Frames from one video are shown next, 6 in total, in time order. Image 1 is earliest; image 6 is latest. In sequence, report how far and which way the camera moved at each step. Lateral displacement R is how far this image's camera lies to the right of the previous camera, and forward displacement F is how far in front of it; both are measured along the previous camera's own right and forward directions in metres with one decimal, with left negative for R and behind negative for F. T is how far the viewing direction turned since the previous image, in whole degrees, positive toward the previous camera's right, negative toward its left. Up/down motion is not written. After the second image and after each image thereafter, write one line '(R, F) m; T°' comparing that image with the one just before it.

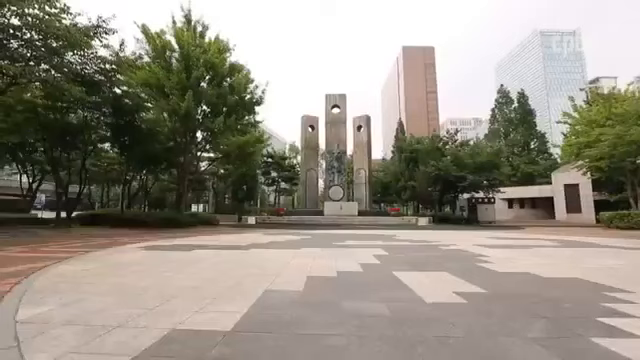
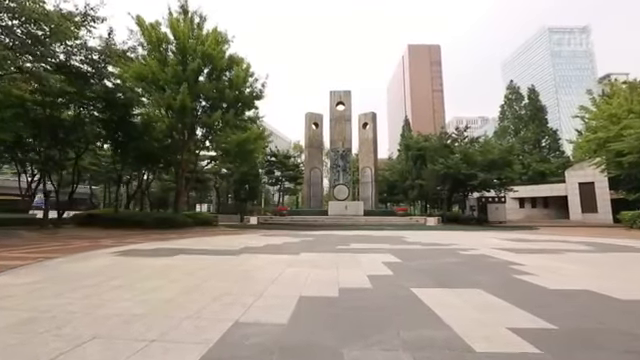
(+0.1, +1.2) m; -1°
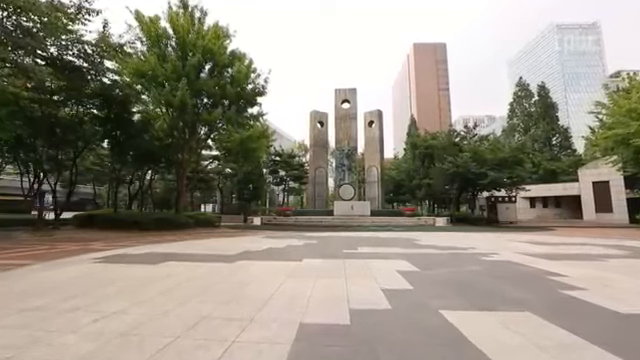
(0.0, +0.8) m; -1°
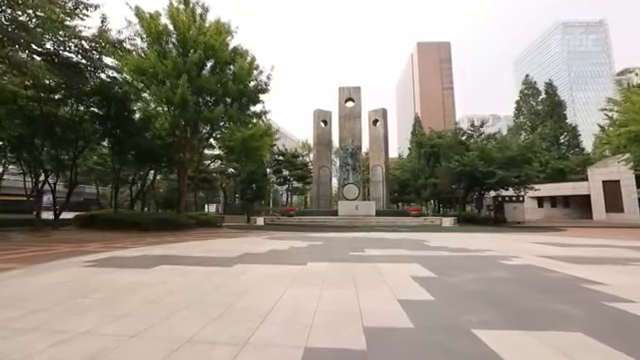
(0.0, +0.5) m; -1°
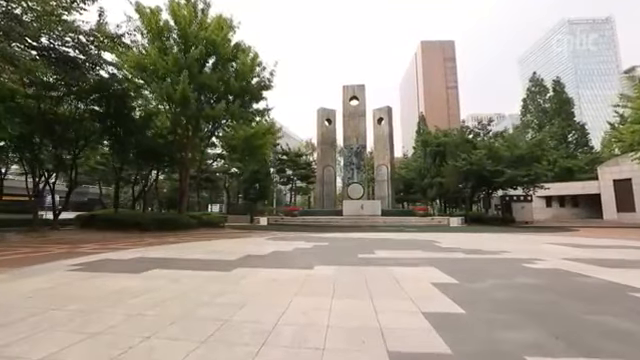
(-0.1, +0.5) m; 0°
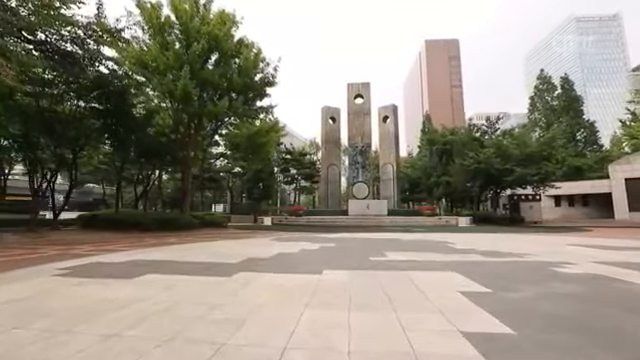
(-0.1, +0.5) m; -1°
